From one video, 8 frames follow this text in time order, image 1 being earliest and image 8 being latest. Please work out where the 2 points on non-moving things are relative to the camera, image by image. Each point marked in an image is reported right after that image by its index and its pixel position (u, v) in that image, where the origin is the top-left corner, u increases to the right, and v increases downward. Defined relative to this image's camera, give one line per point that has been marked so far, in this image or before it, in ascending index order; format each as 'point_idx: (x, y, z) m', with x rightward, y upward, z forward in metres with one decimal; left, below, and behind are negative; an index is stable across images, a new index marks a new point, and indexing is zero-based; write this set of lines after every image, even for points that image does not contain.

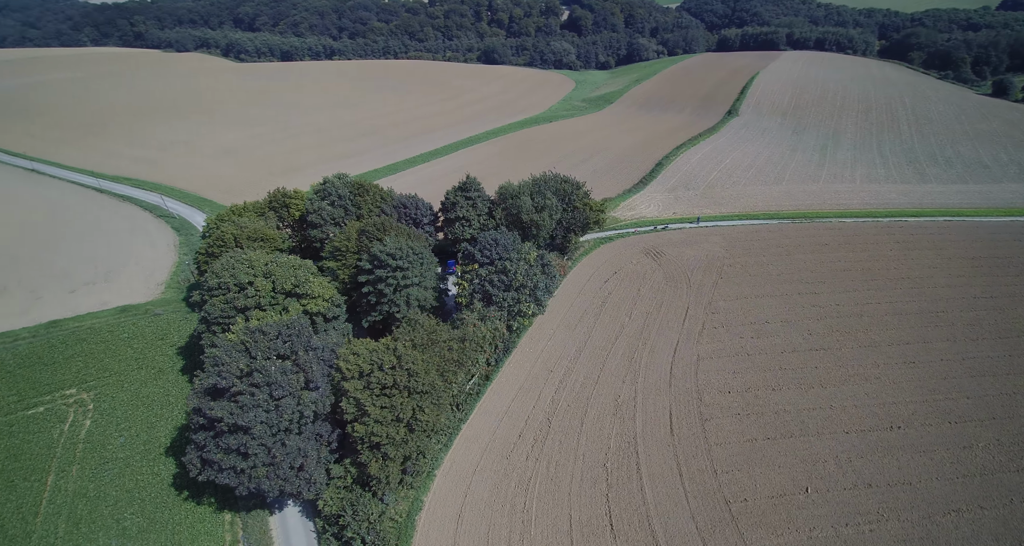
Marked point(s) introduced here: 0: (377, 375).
0: (-5.4, -4.1, +19.3) m
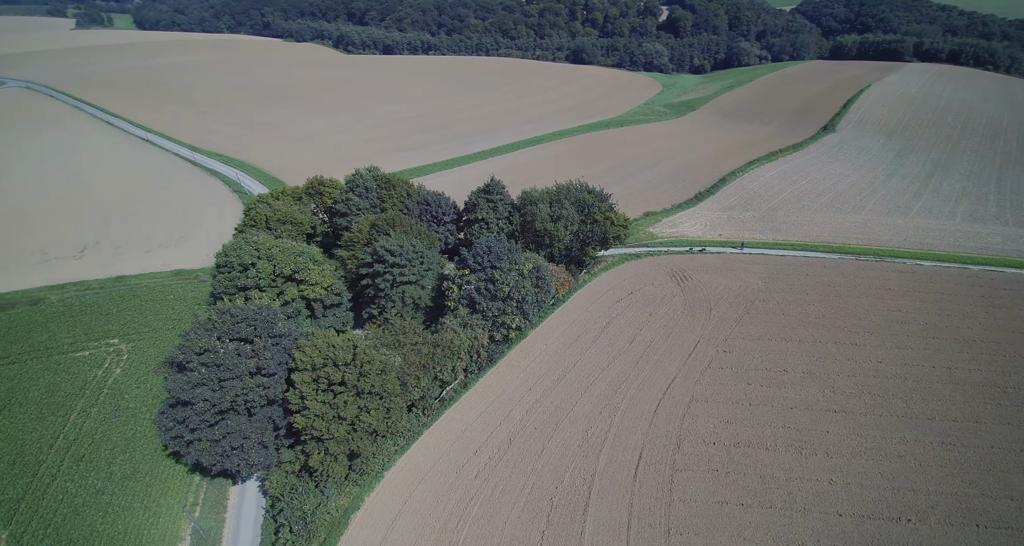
0: (-7.4, -3.9, +19.6) m
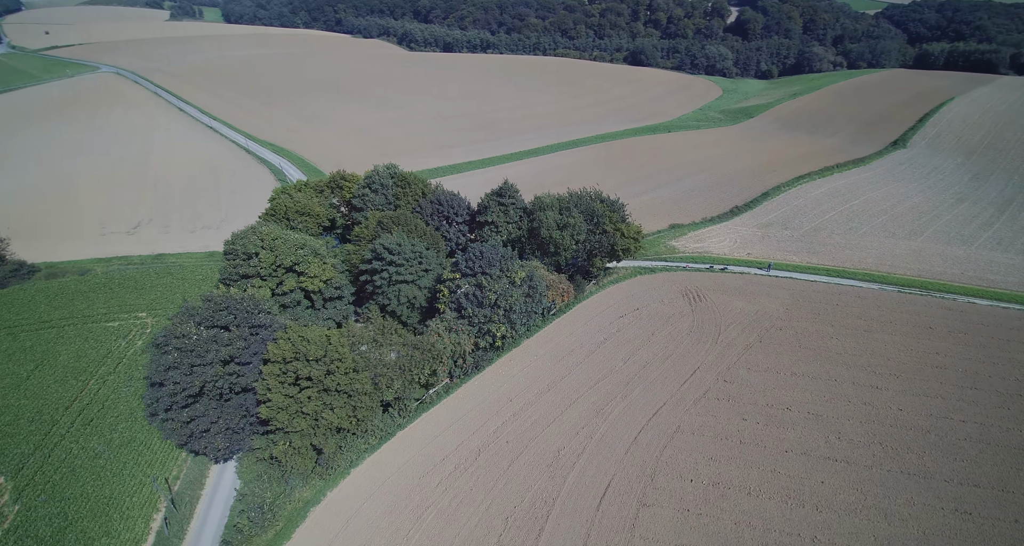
0: (-8.8, -3.7, +19.9) m
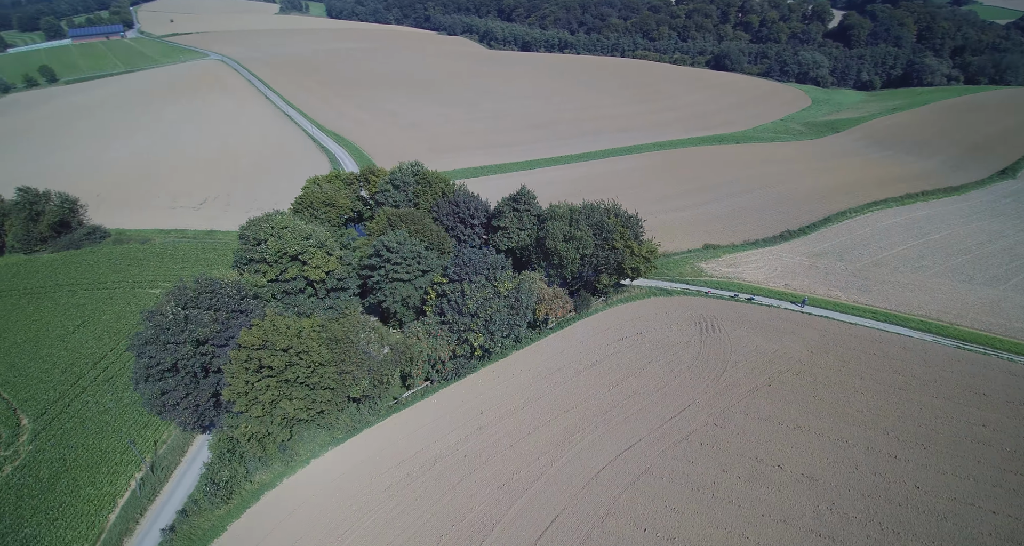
0: (-10.5, -3.3, +20.6) m
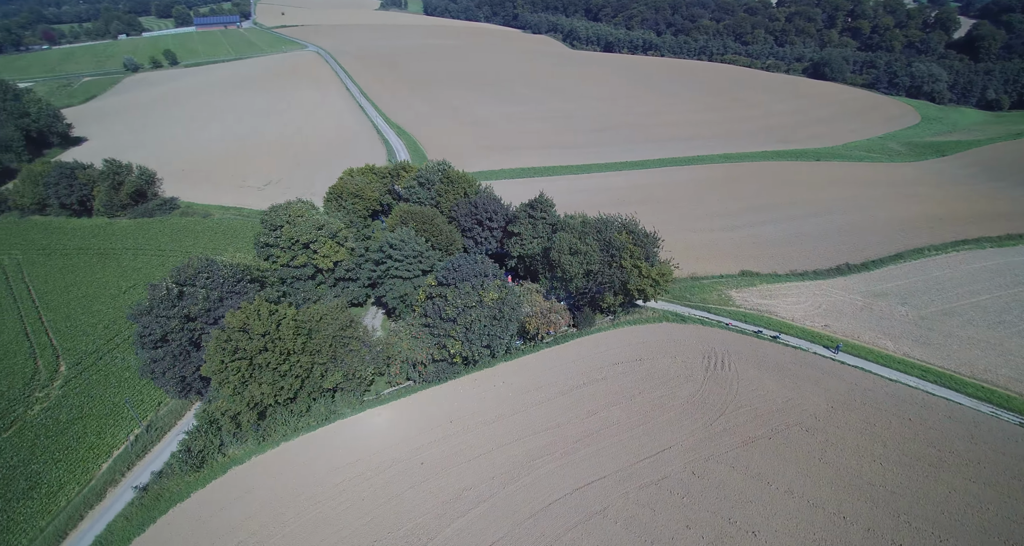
0: (-11.9, -2.7, +21.4) m
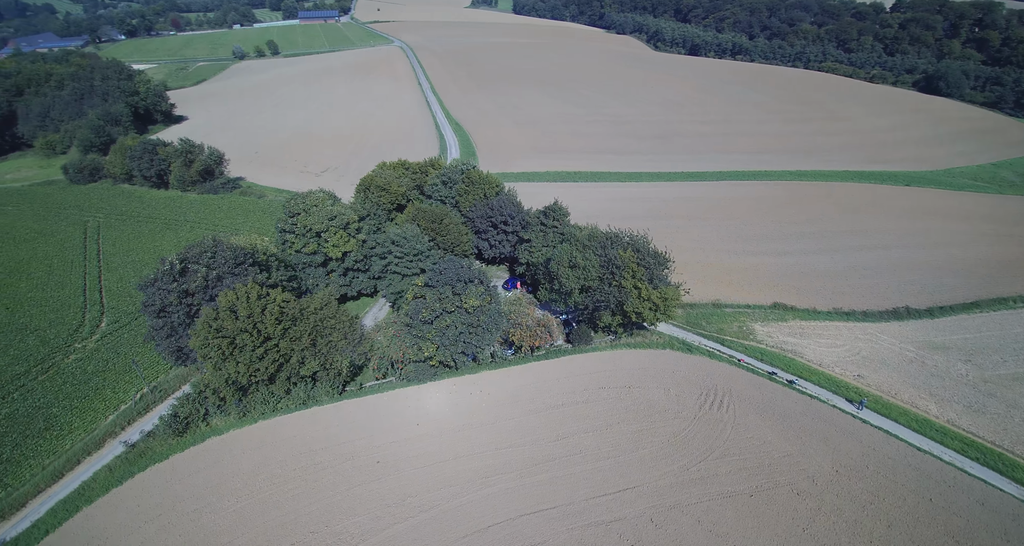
0: (-13.1, -1.8, +22.6) m
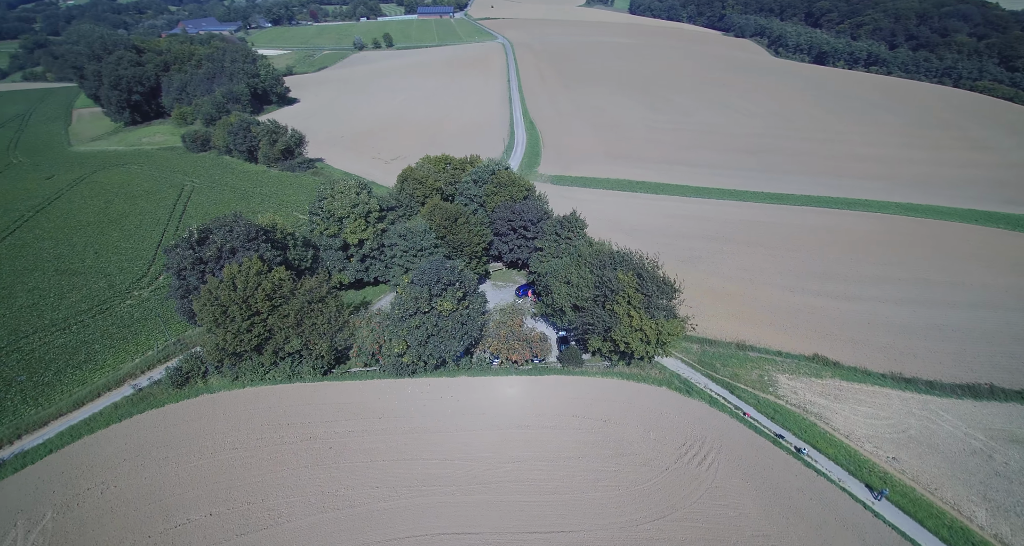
0: (-14.0, -0.5, +24.2) m
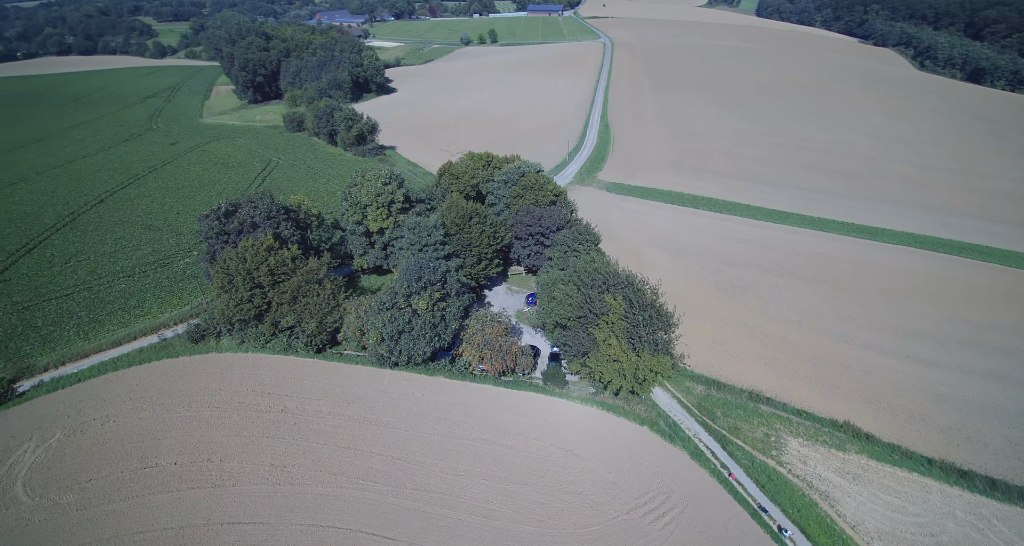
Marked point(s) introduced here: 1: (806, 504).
0: (-14.3, +1.0, +26.0) m
1: (+11.6, -9.0, +19.5) m
